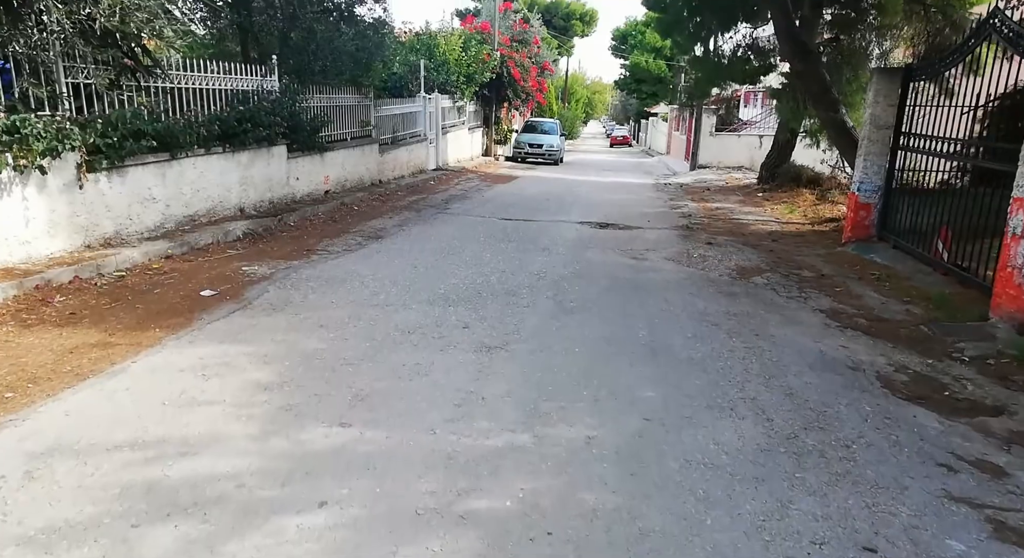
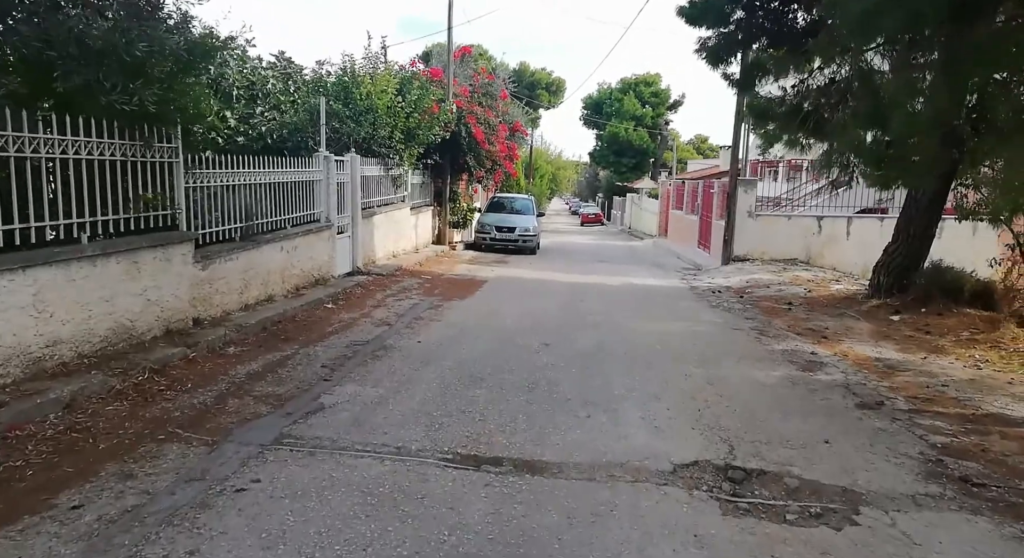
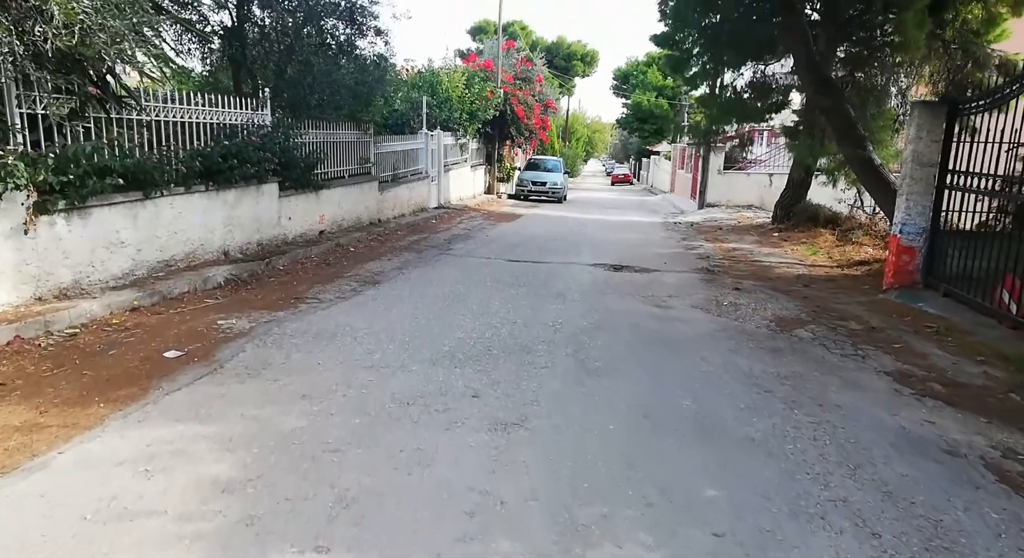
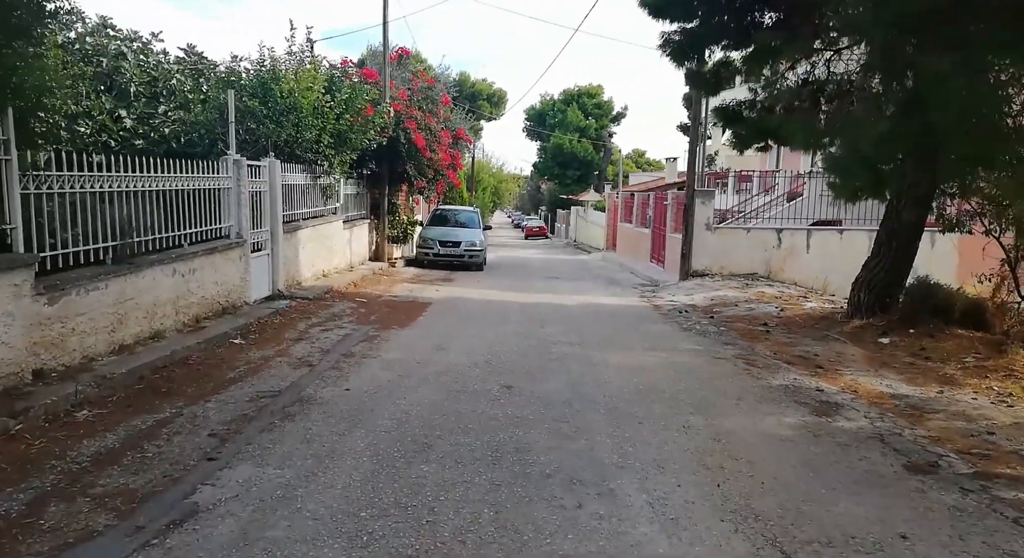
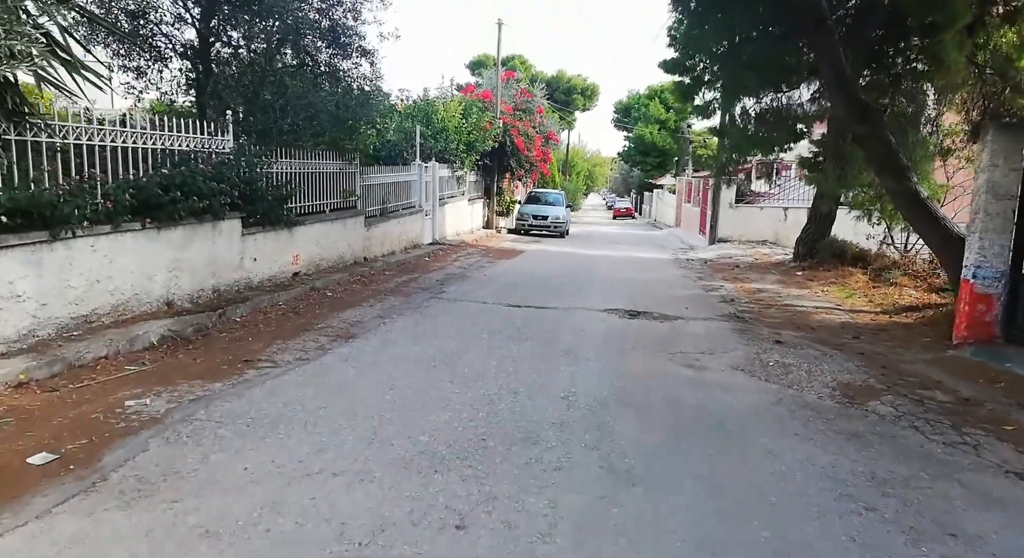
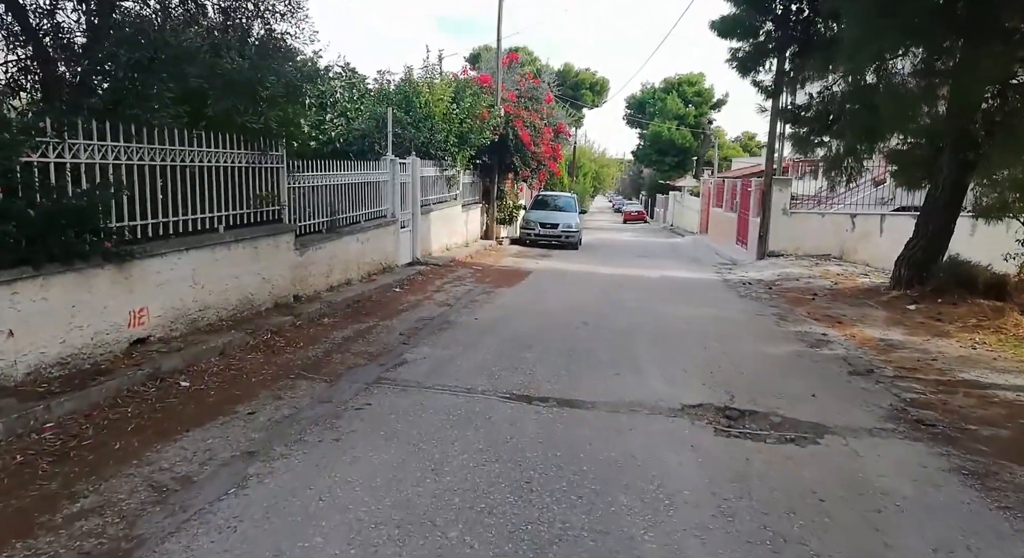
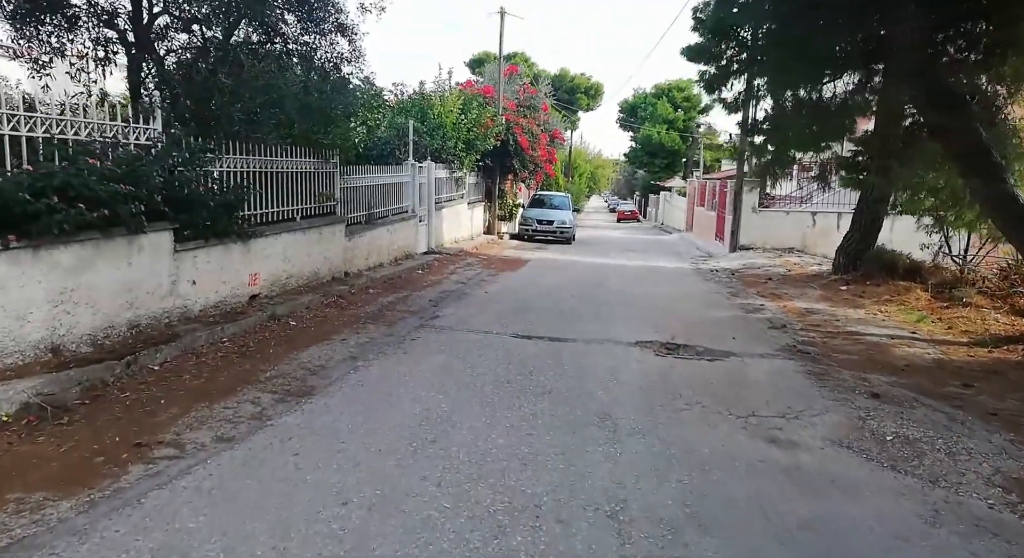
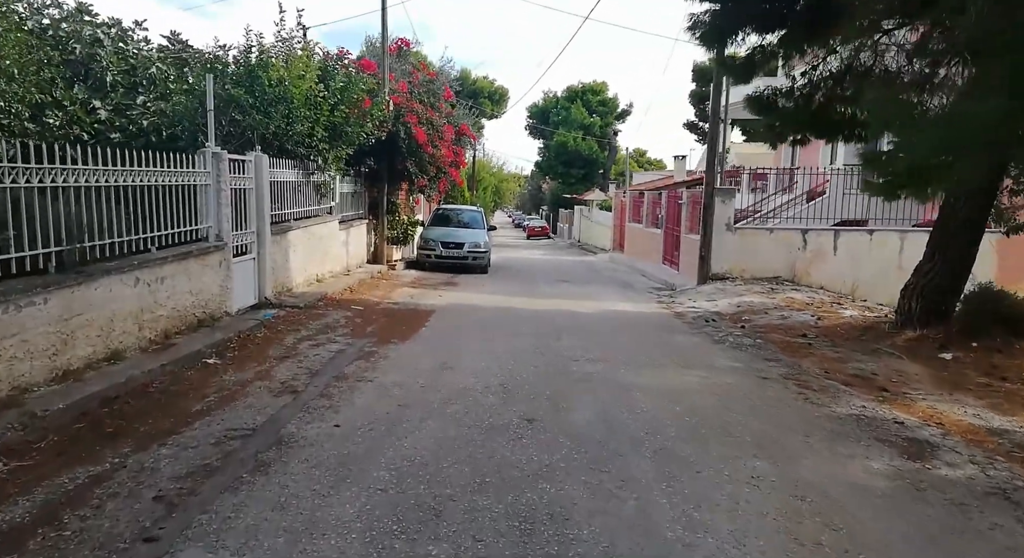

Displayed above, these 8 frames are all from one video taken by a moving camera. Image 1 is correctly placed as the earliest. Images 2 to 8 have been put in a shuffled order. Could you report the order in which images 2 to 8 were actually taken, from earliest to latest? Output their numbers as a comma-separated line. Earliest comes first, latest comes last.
3, 5, 7, 6, 2, 4, 8
